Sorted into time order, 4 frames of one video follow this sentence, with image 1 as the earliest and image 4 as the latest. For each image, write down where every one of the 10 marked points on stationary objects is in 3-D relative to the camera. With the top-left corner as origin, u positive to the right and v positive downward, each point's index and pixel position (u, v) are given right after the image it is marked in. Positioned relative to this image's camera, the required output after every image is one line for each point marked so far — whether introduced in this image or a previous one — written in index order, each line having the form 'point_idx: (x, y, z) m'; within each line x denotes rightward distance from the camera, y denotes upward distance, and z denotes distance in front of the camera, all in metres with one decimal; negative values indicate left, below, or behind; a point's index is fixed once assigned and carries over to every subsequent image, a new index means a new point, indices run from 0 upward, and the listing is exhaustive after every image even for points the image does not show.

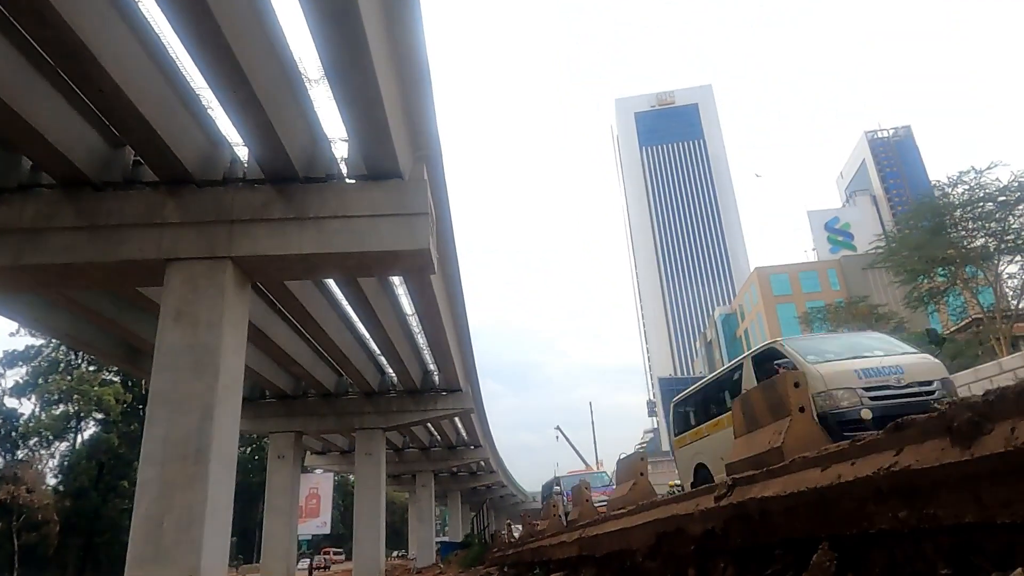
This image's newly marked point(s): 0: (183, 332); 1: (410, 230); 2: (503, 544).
0: (-4.7, -0.6, +9.3) m
1: (-1.5, +0.9, +9.9) m
2: (-0.2, -7.0, +18.1) m
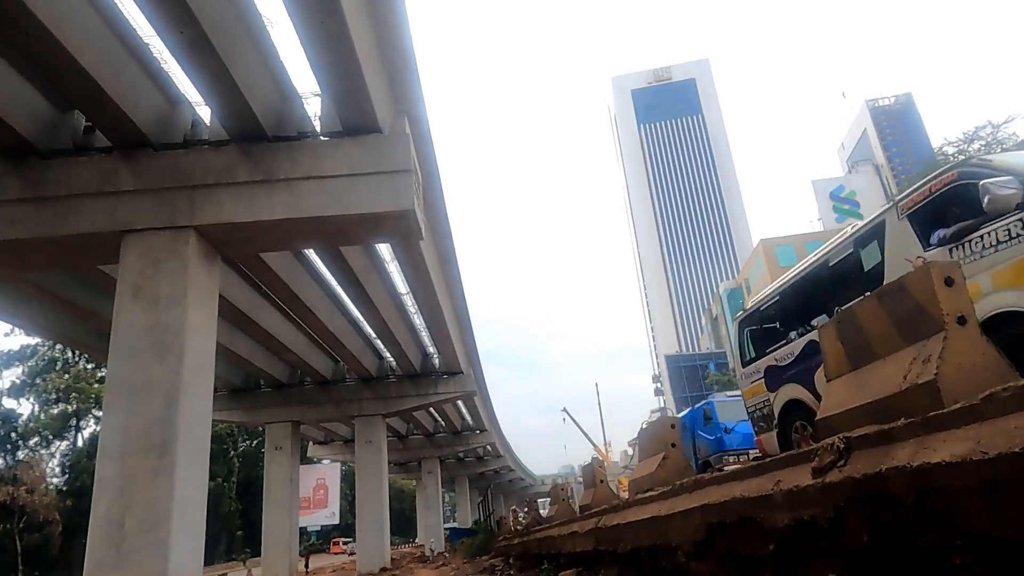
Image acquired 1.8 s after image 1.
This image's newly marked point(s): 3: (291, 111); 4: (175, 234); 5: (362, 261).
0: (-4.7, -0.3, +8.3) m
1: (-1.6, +1.3, +8.9) m
2: (0.0, -6.4, +17.2) m
3: (-3.2, +2.5, +9.3) m
4: (-4.5, +0.7, +8.7) m
5: (-2.9, +0.5, +12.5) m
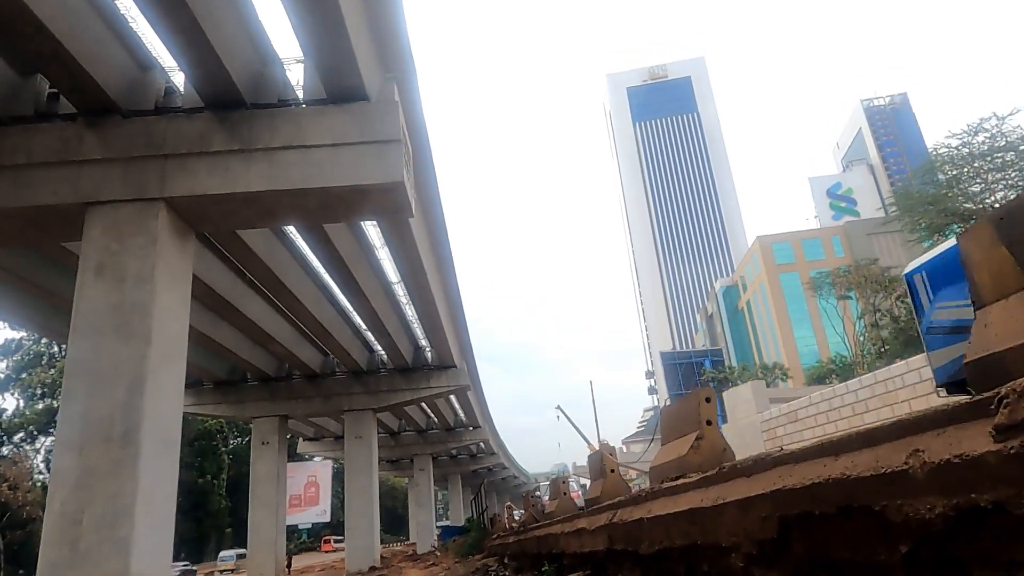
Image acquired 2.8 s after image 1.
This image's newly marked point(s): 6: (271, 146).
0: (-4.7, 0.0, +7.6) m
1: (-1.7, +1.6, +8.2) m
2: (-0.2, -6.1, +16.6) m
3: (-3.2, +2.8, +8.7) m
4: (-4.5, +1.0, +8.0) m
5: (-2.9, +0.8, +11.9) m
6: (-3.0, +1.8, +8.2) m
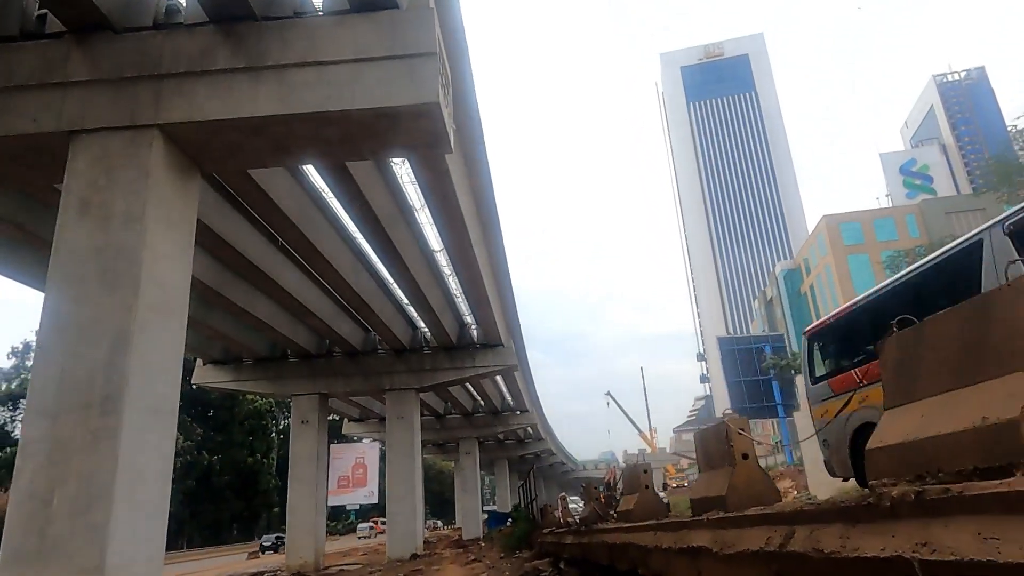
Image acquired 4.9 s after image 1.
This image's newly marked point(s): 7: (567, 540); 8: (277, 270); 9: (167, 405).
0: (-4.2, +0.6, +6.5) m
1: (-1.1, +2.2, +6.8) m
2: (+1.0, -5.3, +15.2) m
3: (-2.5, +3.4, +7.3) m
4: (-3.9, +1.6, +6.8) m
5: (-2.1, +1.5, +10.5) m
6: (-2.4, +2.4, +6.9) m
7: (+0.7, -3.6, +9.4) m
8: (-5.0, +0.4, +13.8) m
9: (-3.4, -1.2, +6.6) m
